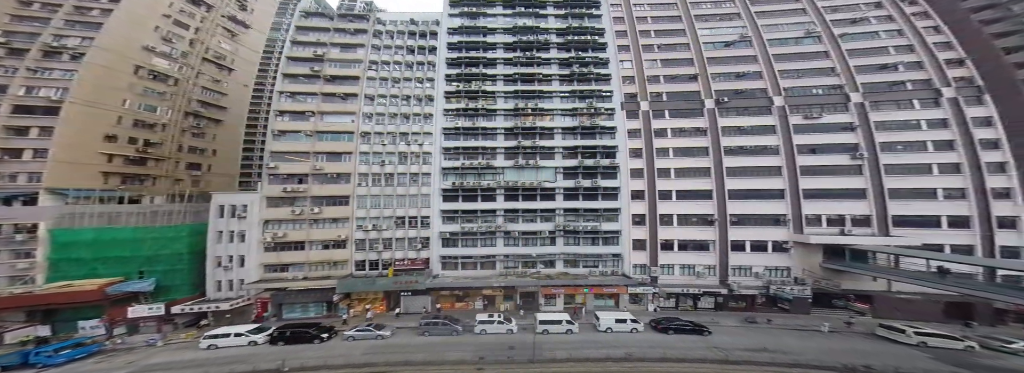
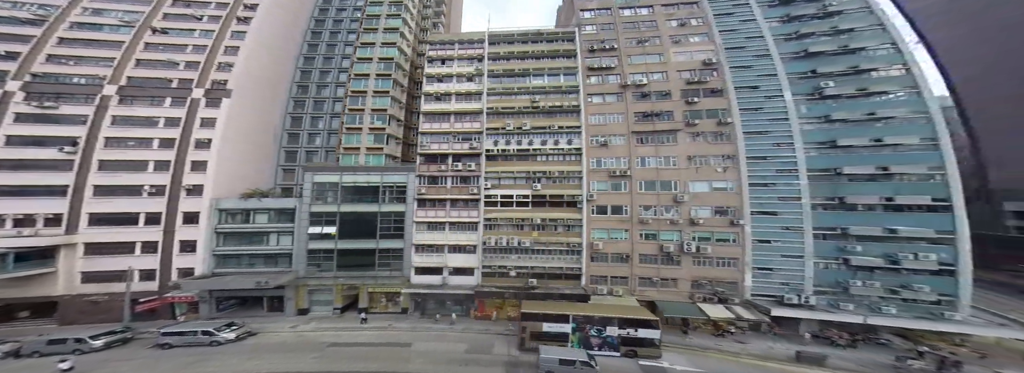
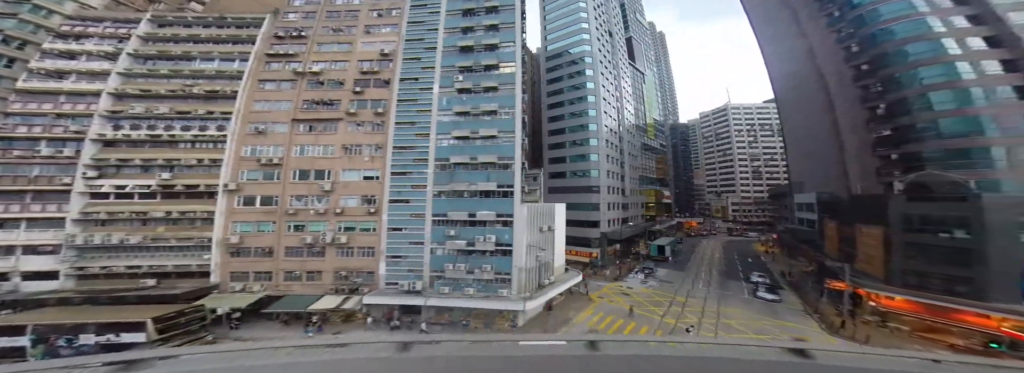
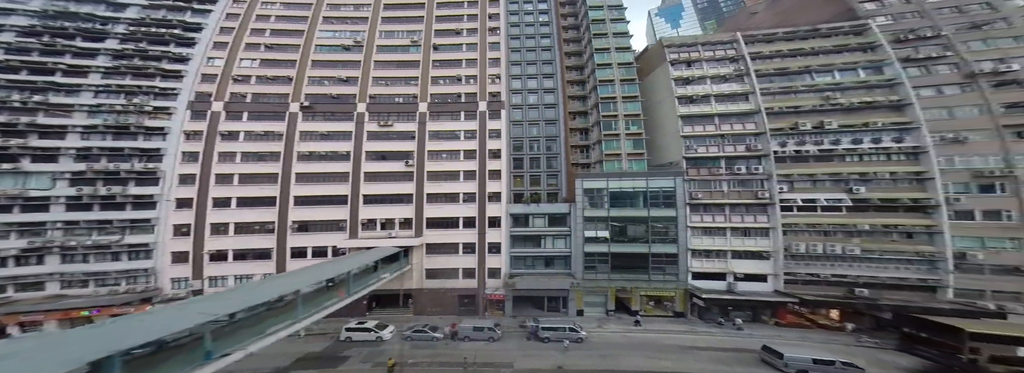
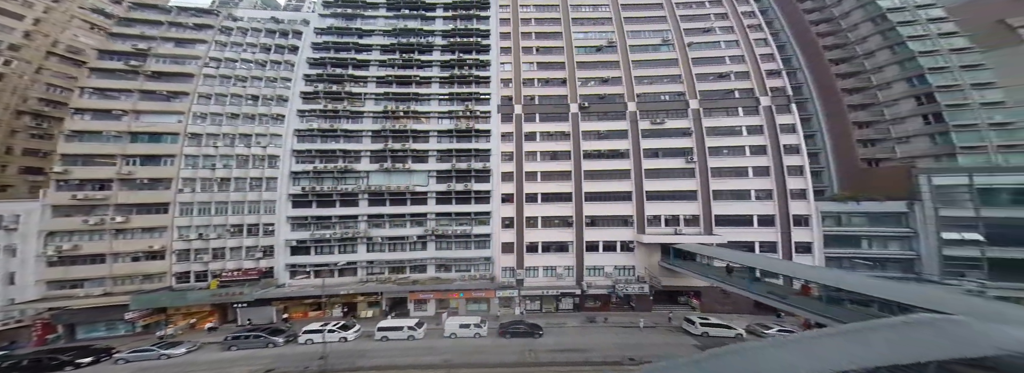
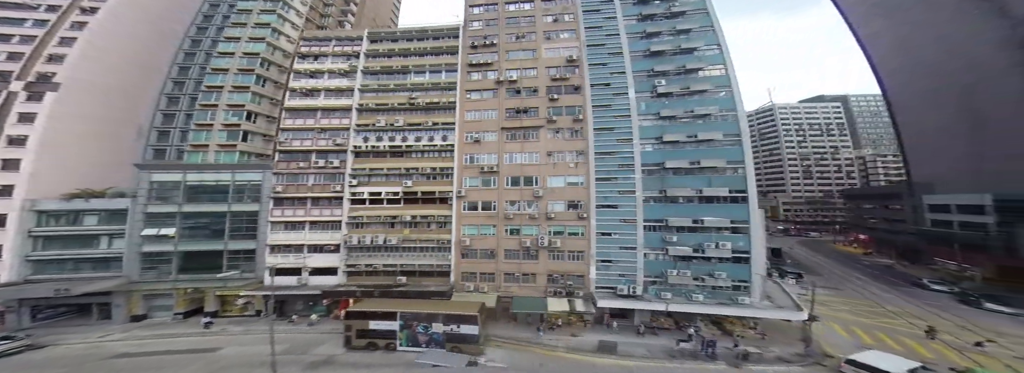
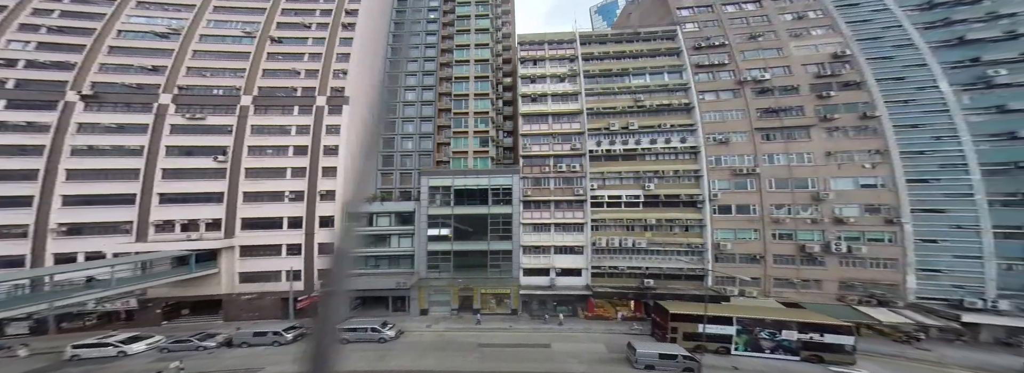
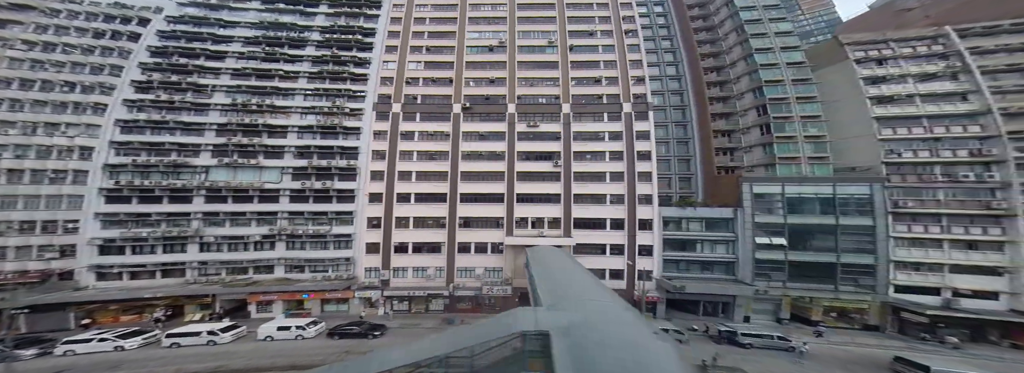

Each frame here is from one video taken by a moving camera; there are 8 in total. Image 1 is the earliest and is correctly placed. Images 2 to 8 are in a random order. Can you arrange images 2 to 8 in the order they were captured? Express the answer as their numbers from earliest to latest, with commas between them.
5, 8, 4, 7, 2, 6, 3
